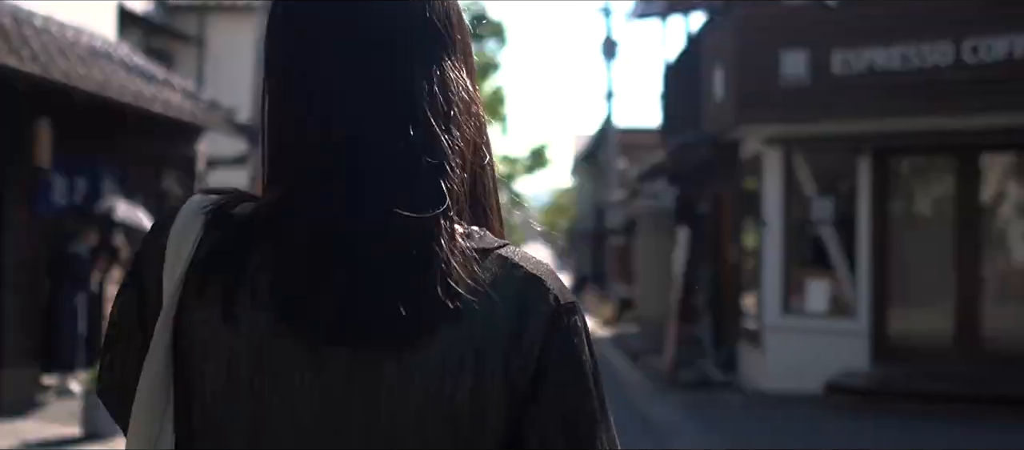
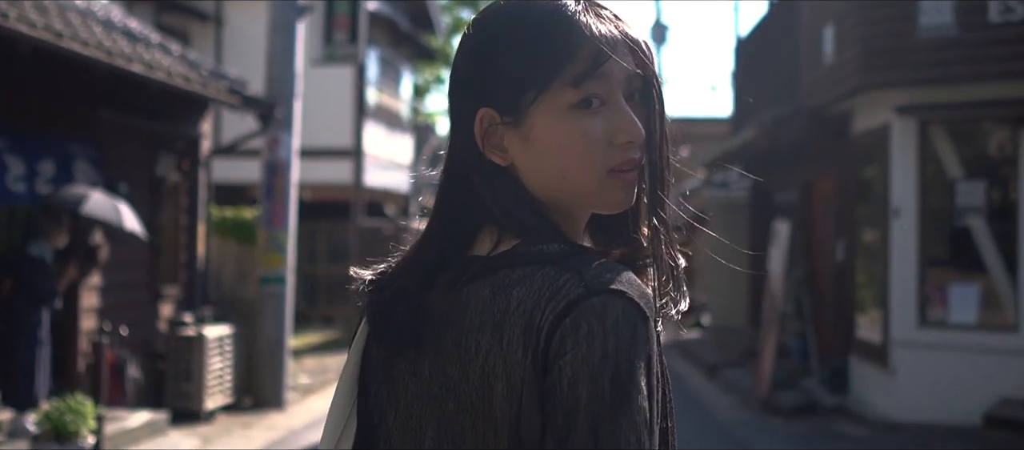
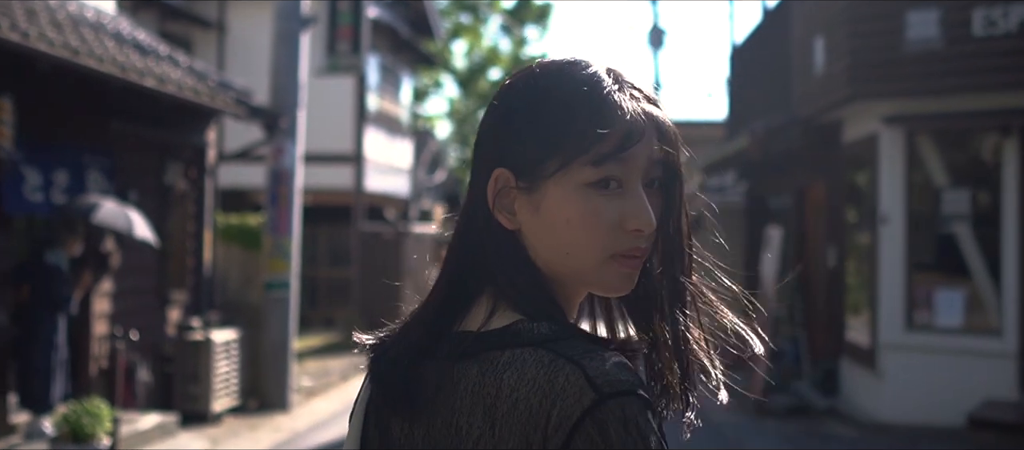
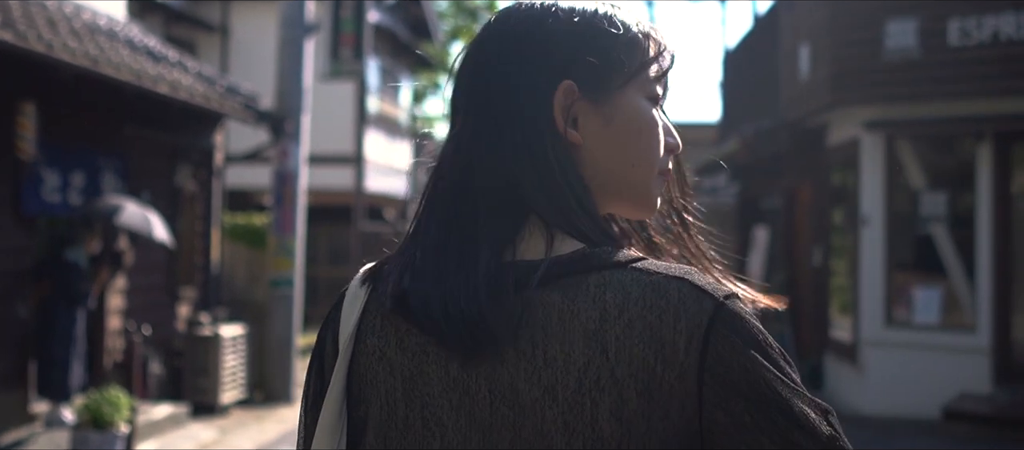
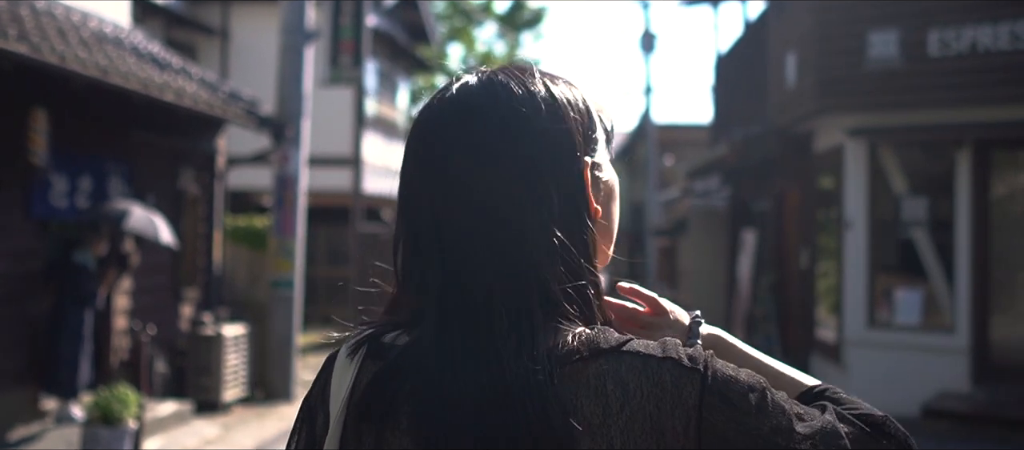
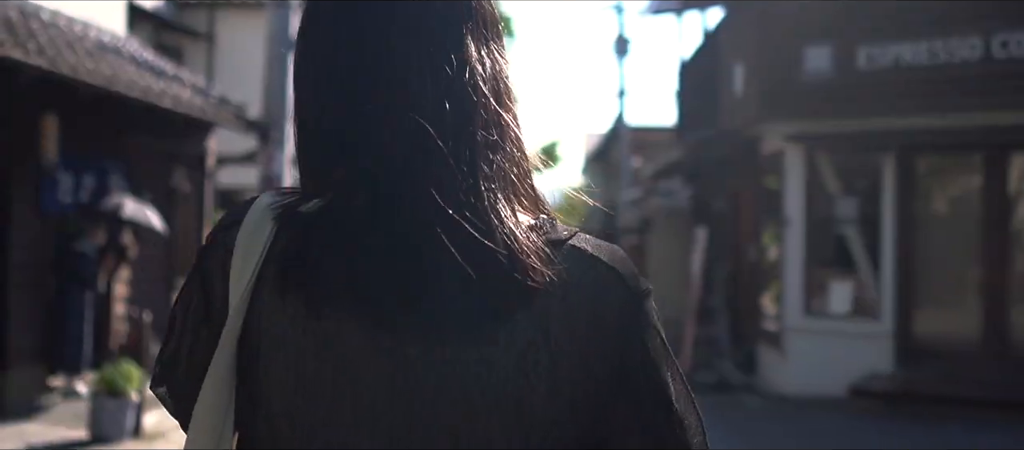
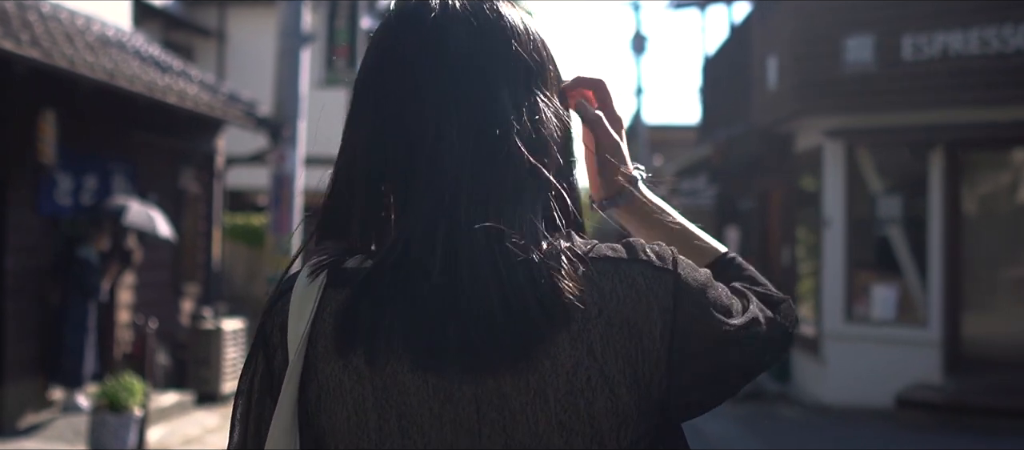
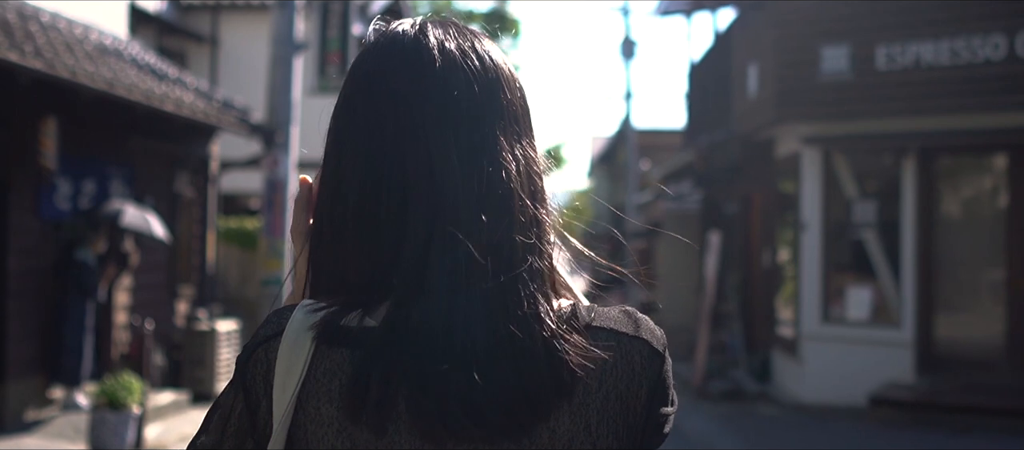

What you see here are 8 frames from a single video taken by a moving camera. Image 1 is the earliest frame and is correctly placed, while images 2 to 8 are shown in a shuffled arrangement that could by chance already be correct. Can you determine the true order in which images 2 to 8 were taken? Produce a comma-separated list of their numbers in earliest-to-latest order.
6, 8, 7, 5, 4, 3, 2
